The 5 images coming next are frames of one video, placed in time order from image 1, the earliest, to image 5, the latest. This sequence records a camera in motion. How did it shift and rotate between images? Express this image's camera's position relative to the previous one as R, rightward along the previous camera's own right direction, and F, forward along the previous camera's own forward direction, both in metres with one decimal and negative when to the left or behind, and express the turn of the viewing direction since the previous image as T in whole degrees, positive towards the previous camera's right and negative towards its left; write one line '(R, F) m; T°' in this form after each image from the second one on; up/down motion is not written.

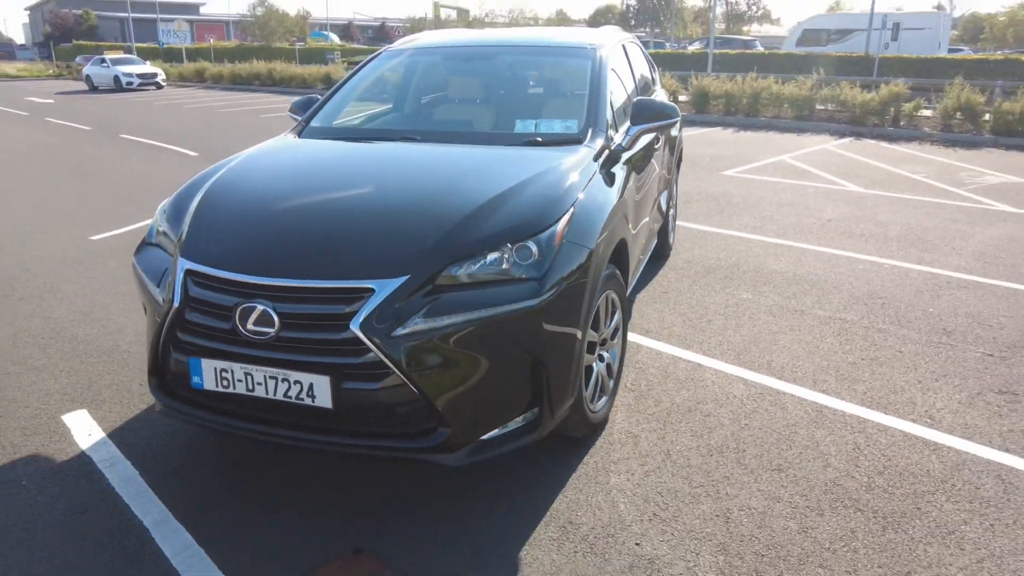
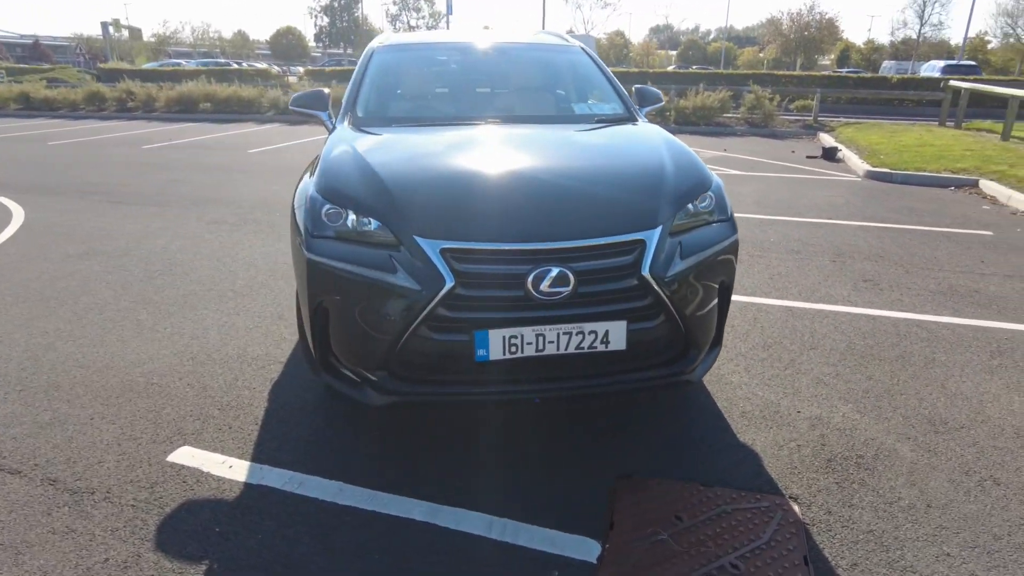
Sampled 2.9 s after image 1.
(-2.3, +0.3) m; +28°
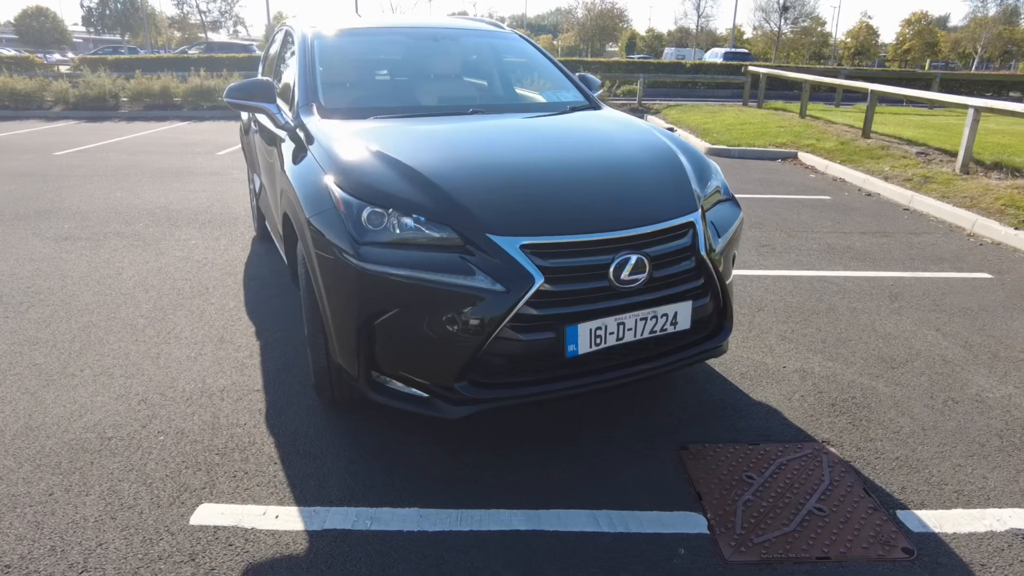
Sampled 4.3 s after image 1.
(-1.0, +0.2) m; +16°
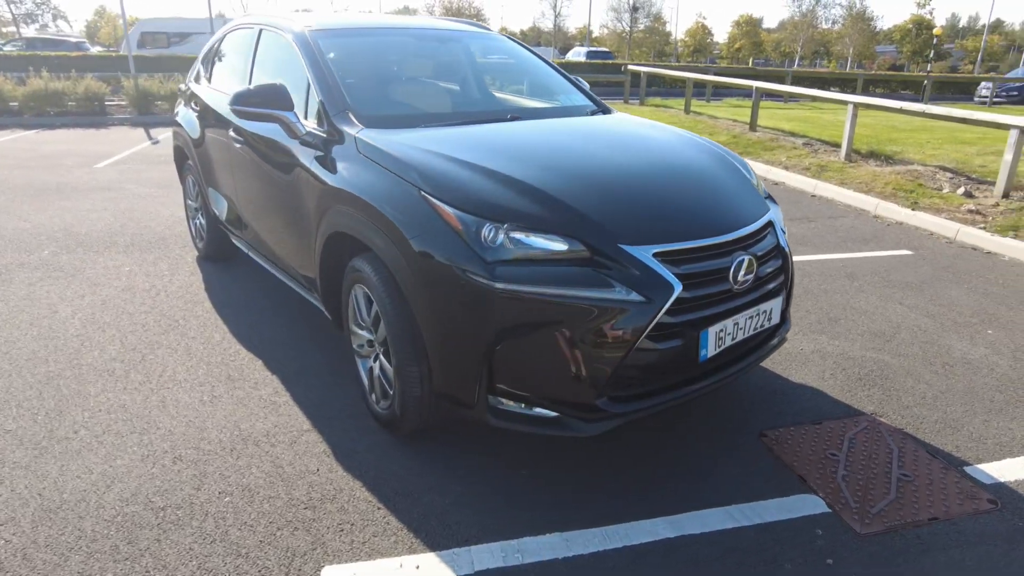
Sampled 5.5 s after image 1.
(-1.0, +0.2) m; +12°
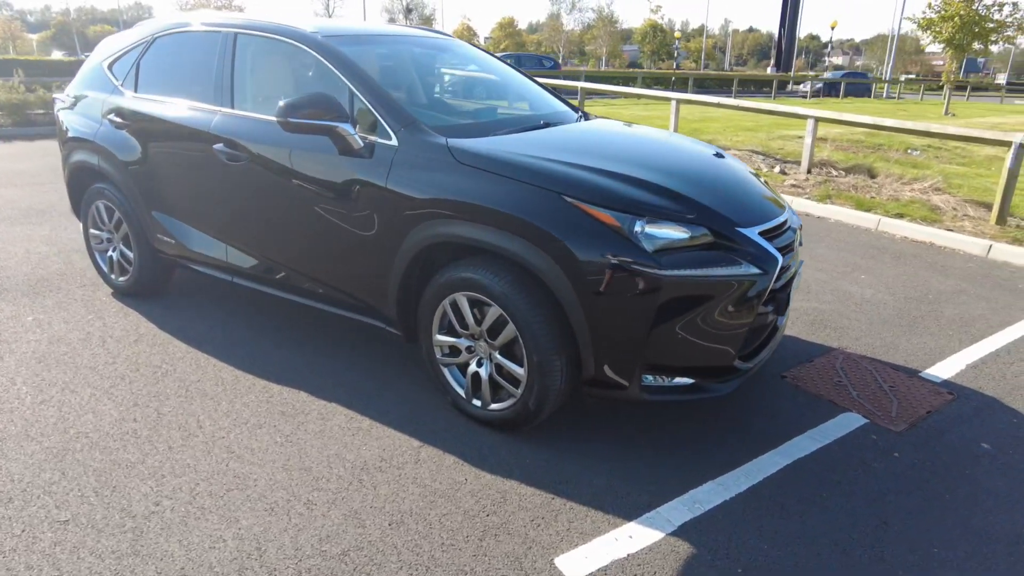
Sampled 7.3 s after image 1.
(-1.5, +0.1) m; +19°
